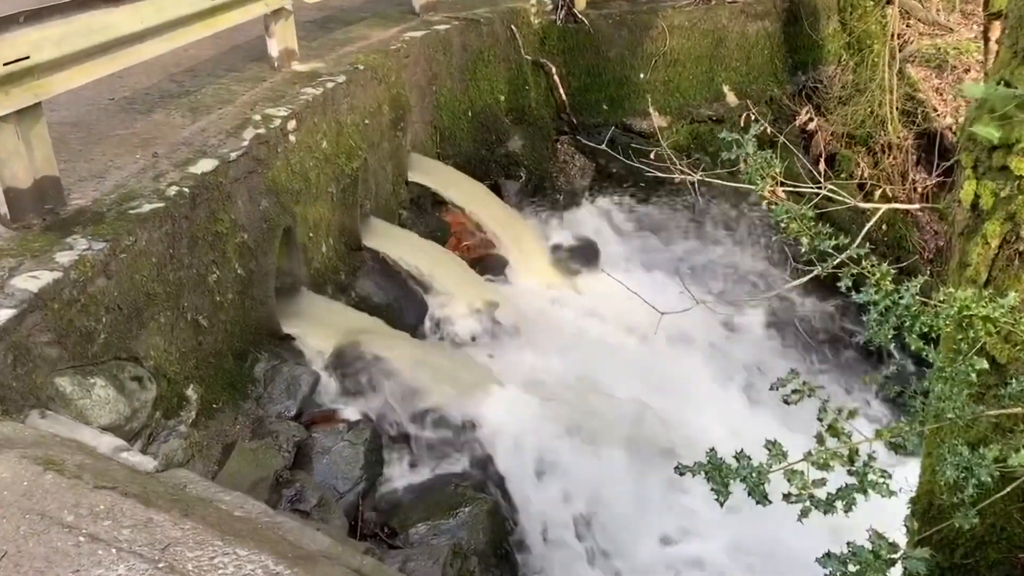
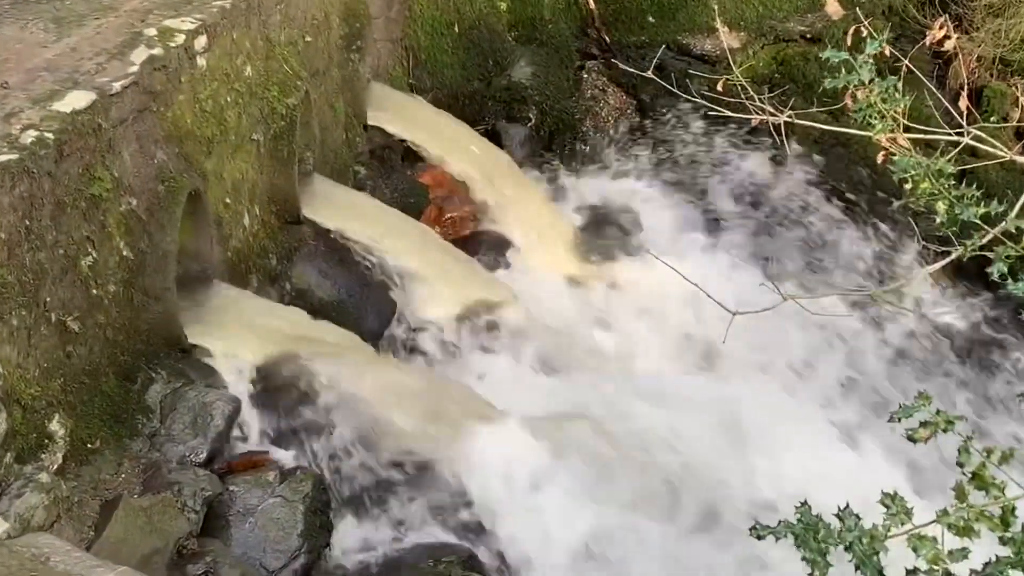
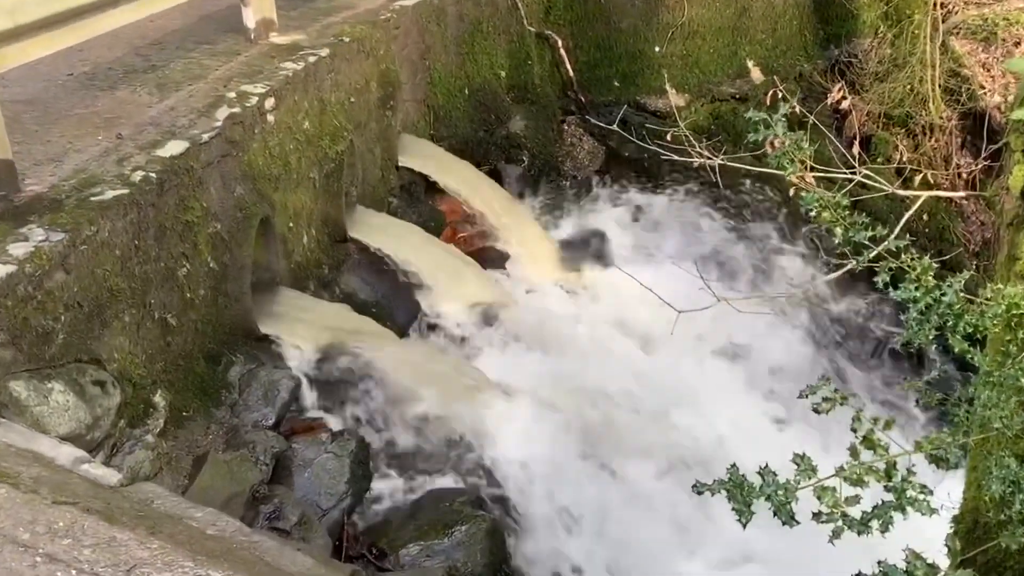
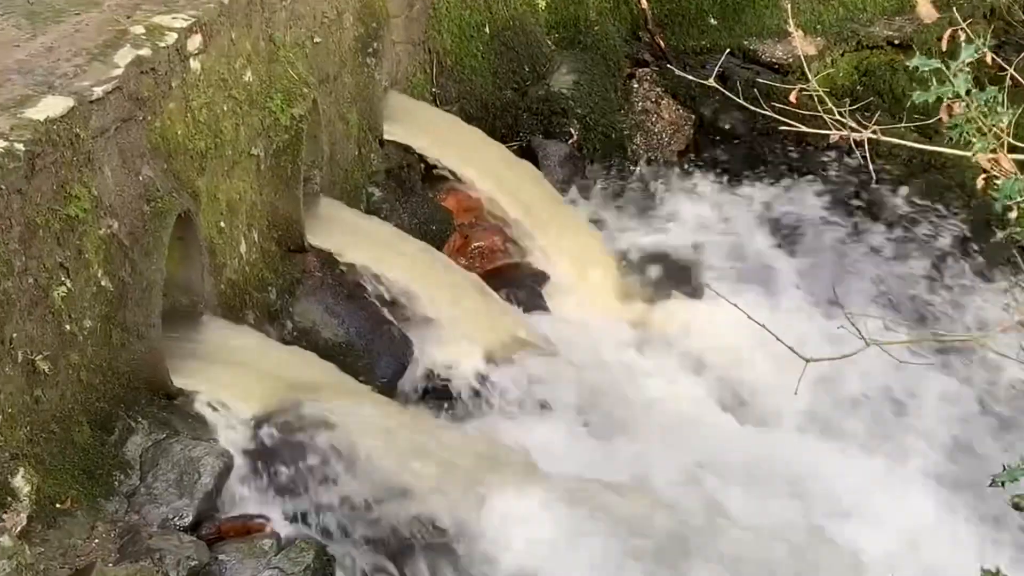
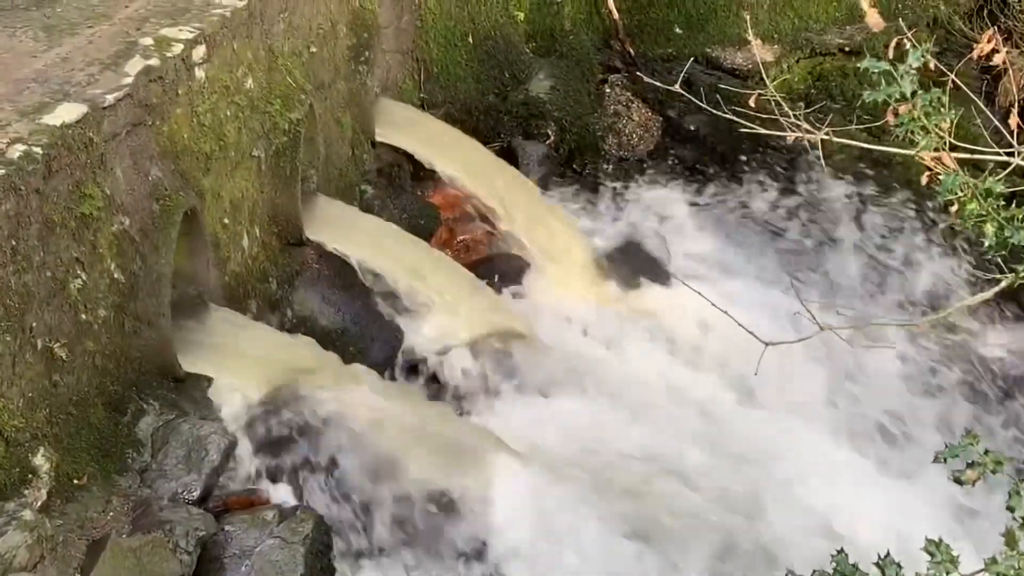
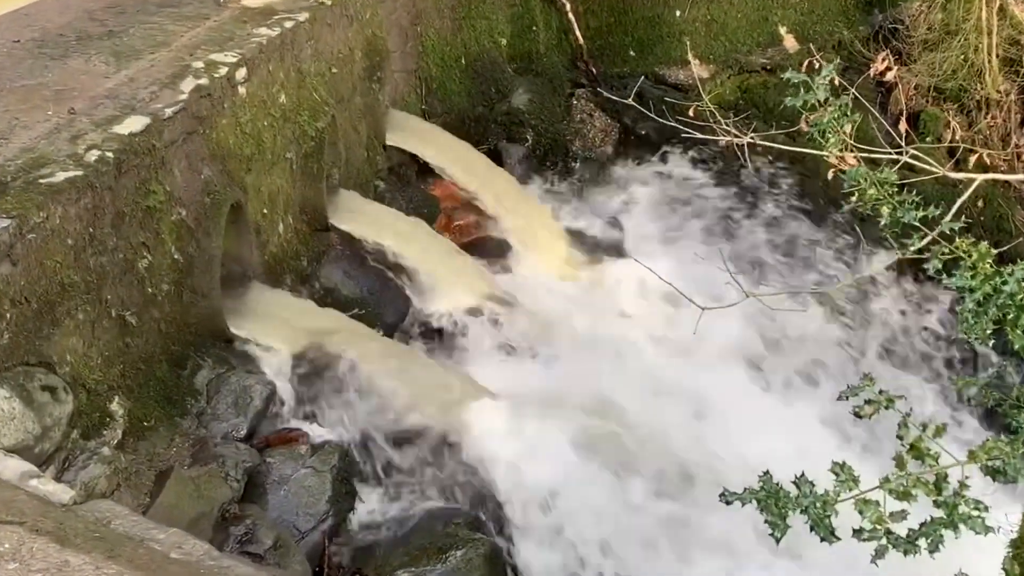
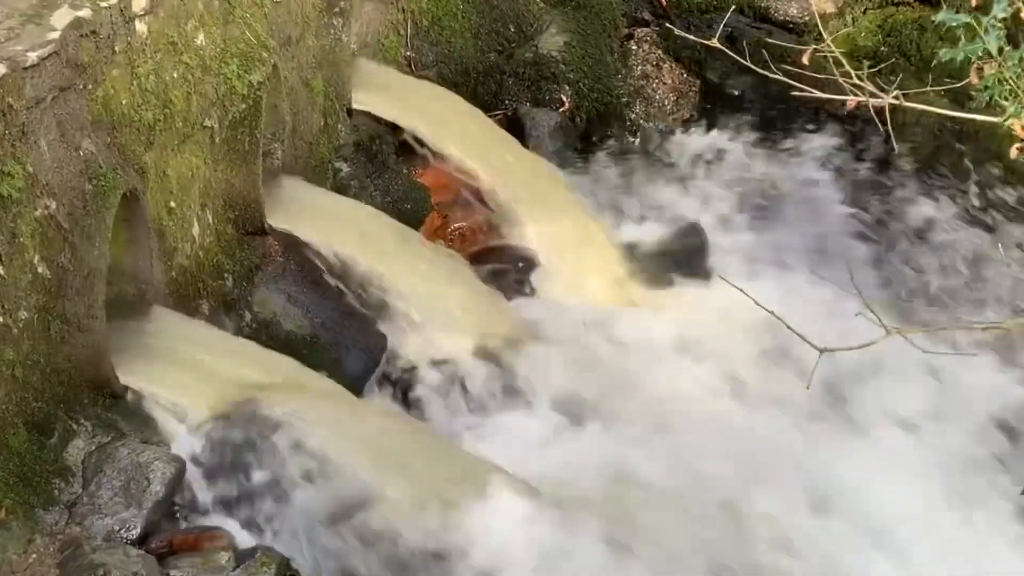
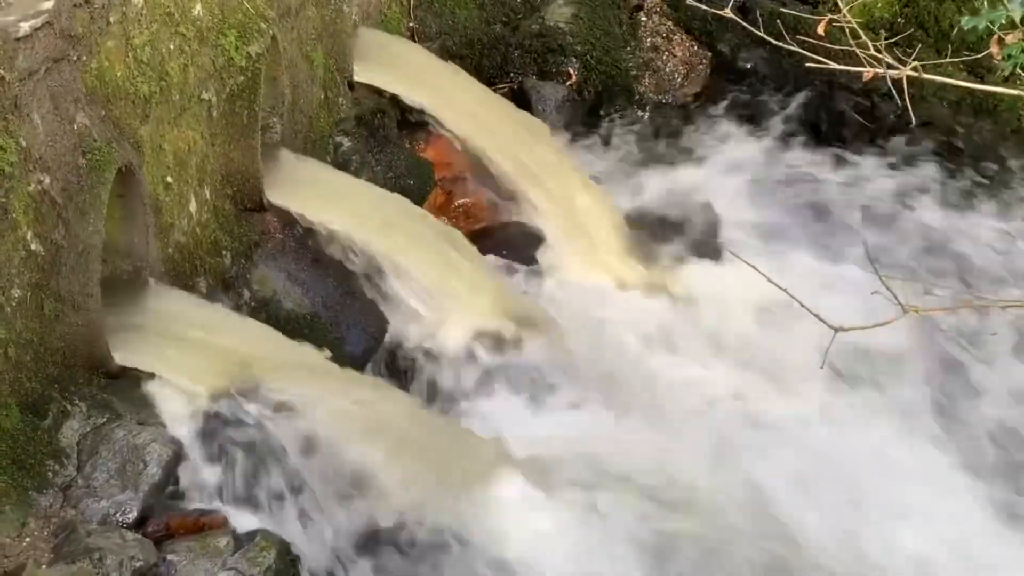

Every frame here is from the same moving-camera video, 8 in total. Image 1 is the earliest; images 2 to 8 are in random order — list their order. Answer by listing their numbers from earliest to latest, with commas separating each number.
3, 6, 2, 5, 4, 7, 8
